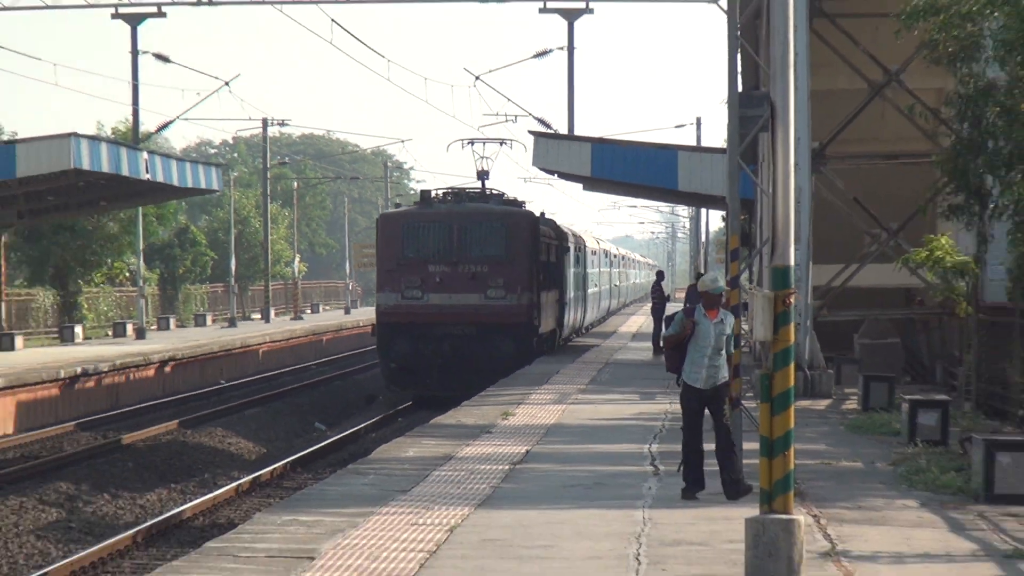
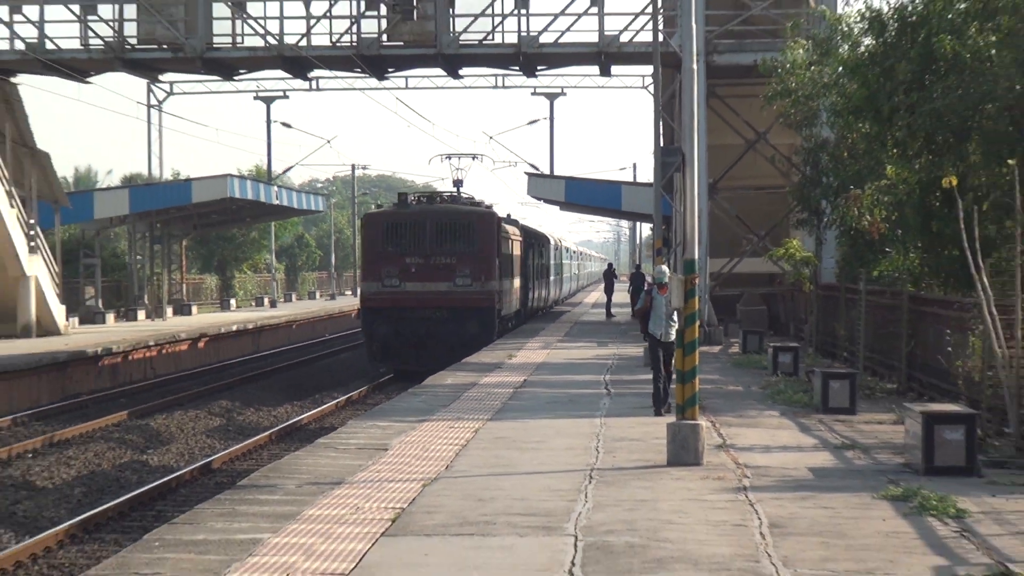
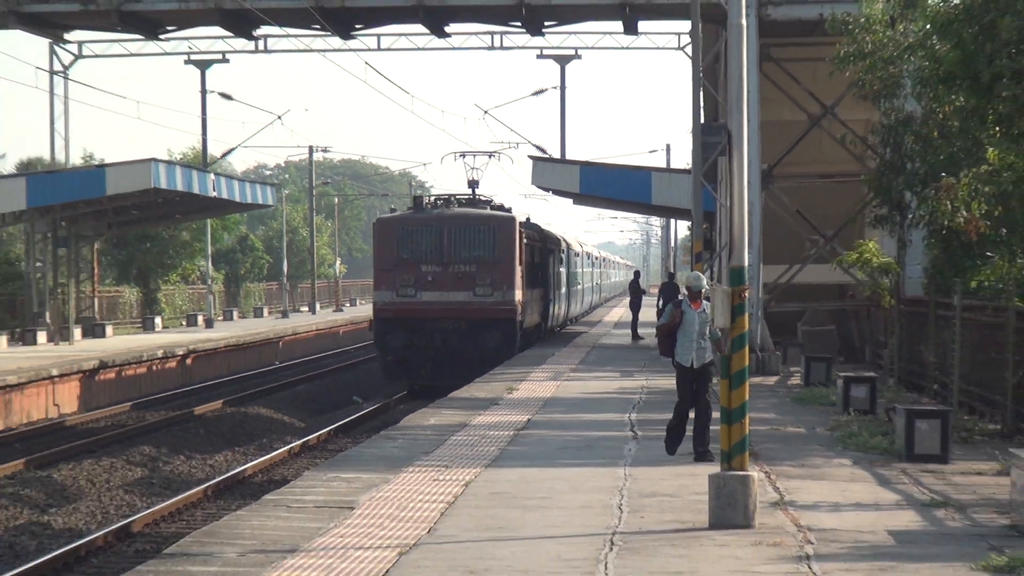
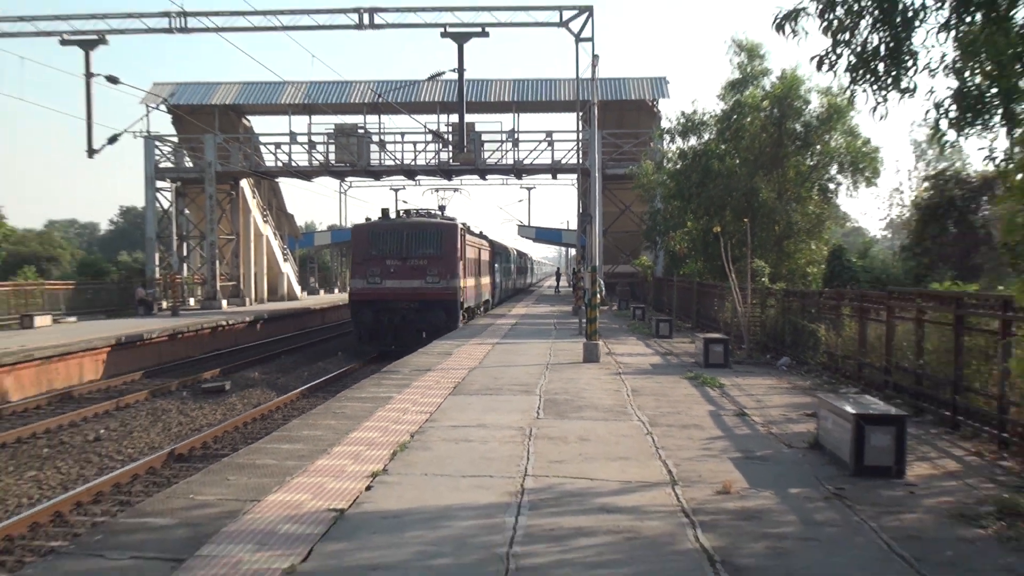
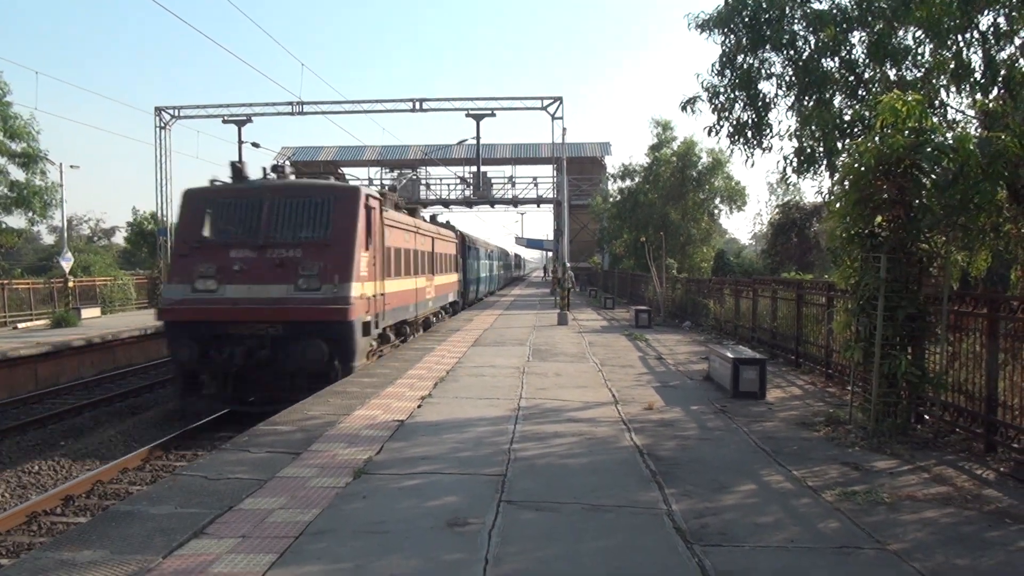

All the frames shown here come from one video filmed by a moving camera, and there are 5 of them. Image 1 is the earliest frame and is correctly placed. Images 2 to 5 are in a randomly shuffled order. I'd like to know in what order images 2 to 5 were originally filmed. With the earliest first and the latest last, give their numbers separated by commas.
3, 2, 4, 5
